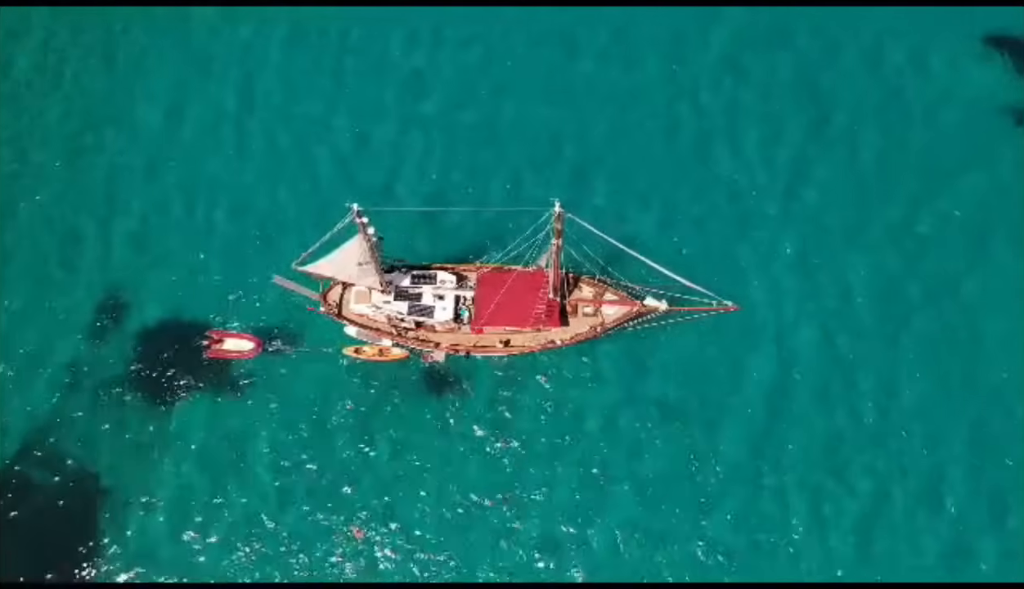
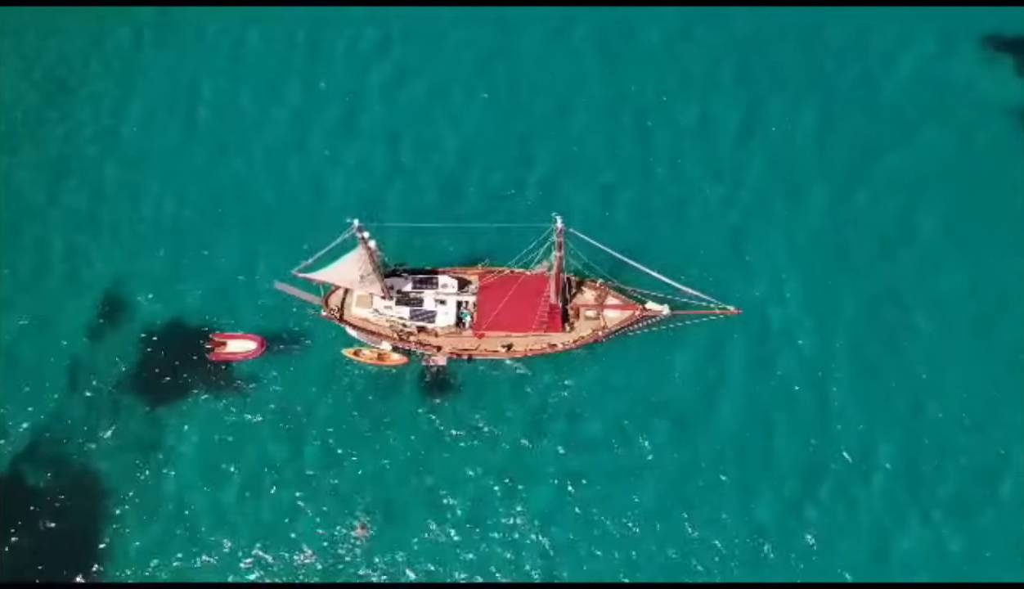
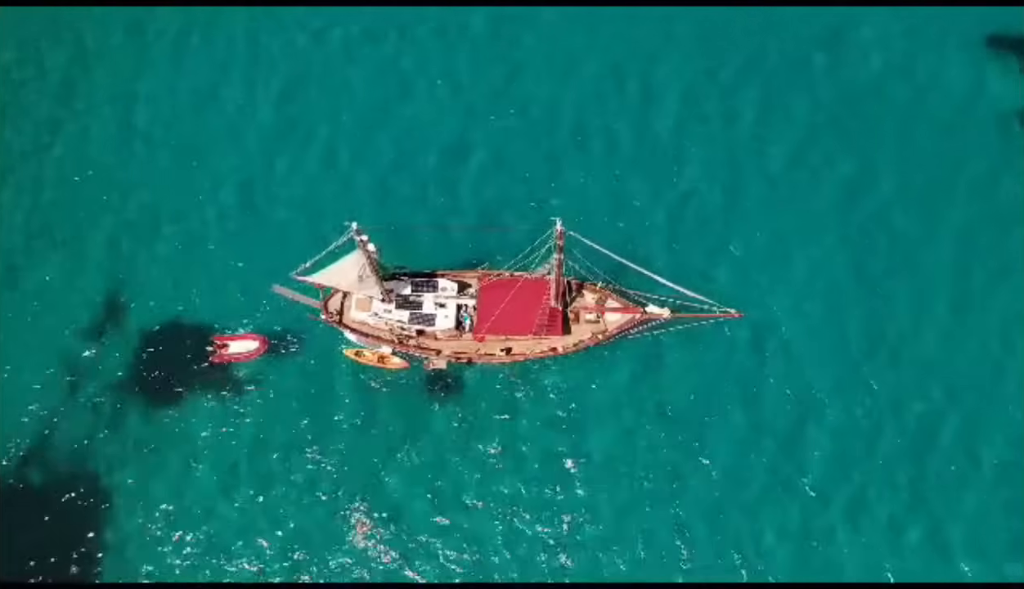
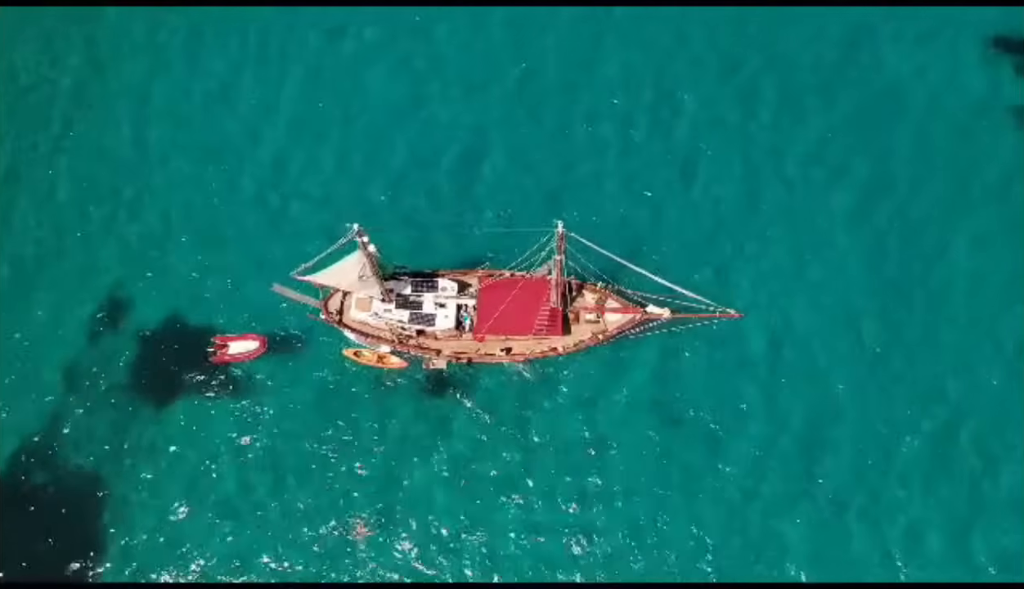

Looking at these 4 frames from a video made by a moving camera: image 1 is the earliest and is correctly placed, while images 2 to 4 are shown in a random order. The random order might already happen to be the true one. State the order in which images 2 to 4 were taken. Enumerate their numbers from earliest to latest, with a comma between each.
2, 4, 3
